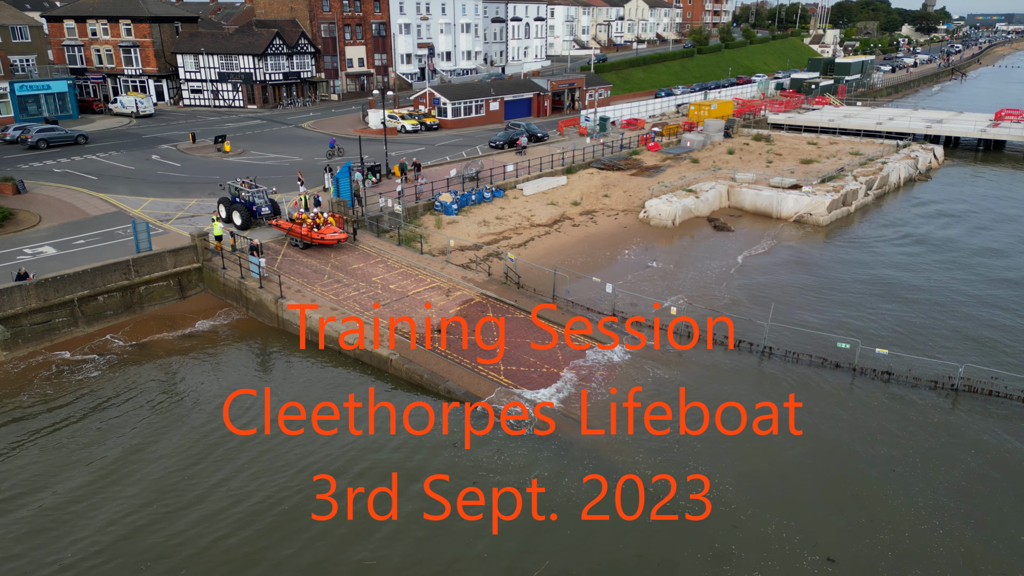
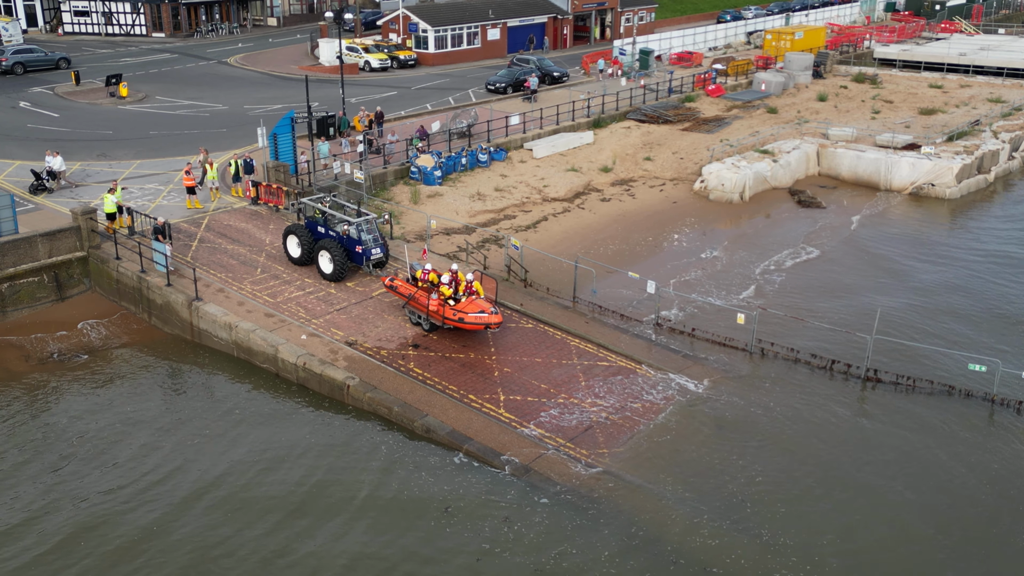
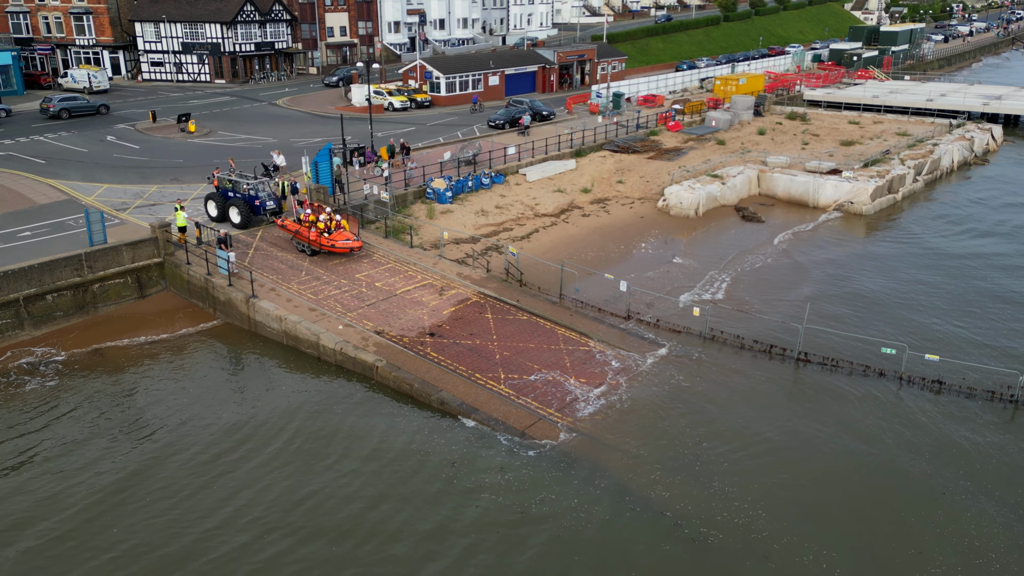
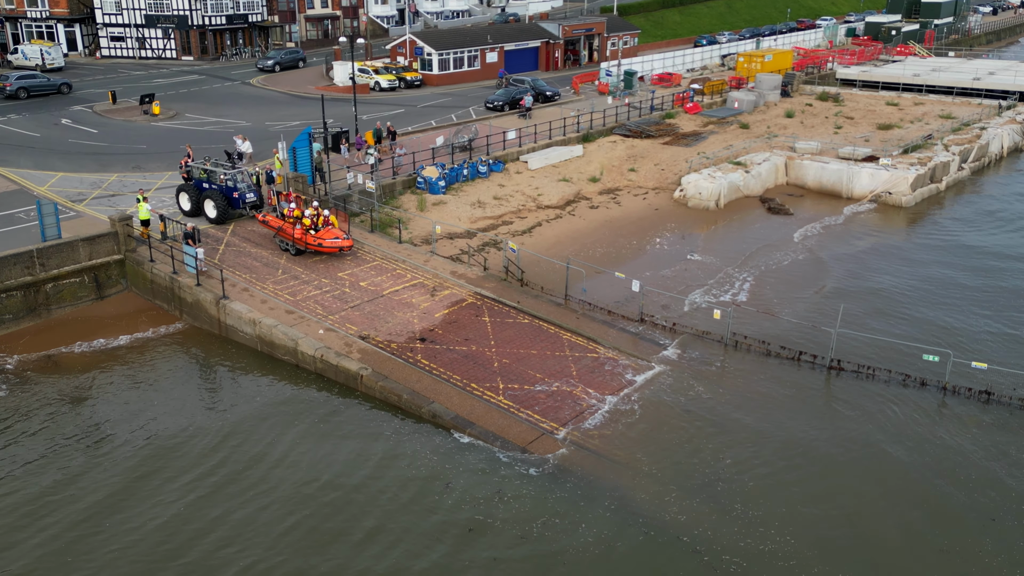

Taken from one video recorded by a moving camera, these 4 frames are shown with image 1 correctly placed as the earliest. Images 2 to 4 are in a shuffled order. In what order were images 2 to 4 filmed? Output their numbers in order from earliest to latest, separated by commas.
3, 4, 2
